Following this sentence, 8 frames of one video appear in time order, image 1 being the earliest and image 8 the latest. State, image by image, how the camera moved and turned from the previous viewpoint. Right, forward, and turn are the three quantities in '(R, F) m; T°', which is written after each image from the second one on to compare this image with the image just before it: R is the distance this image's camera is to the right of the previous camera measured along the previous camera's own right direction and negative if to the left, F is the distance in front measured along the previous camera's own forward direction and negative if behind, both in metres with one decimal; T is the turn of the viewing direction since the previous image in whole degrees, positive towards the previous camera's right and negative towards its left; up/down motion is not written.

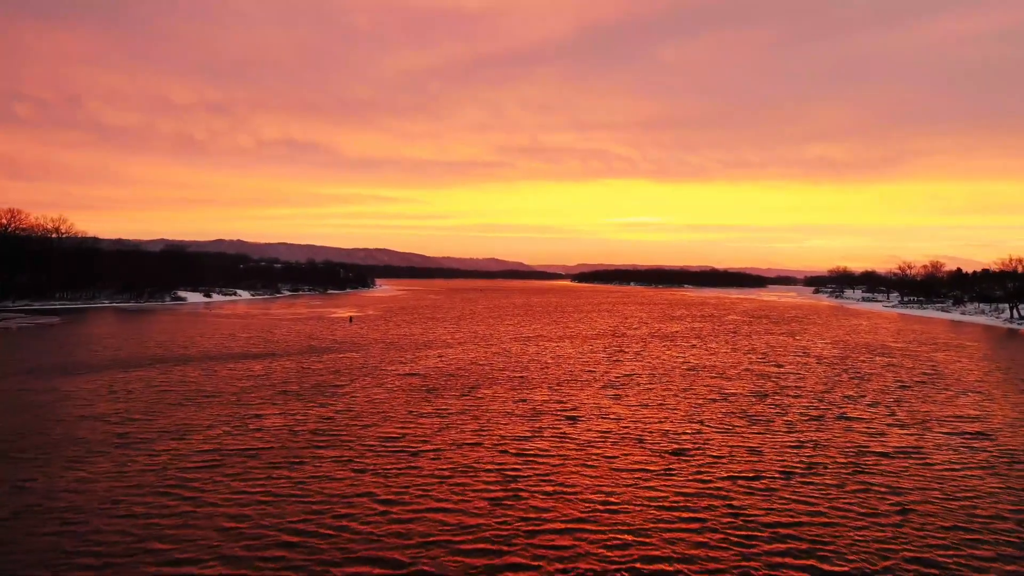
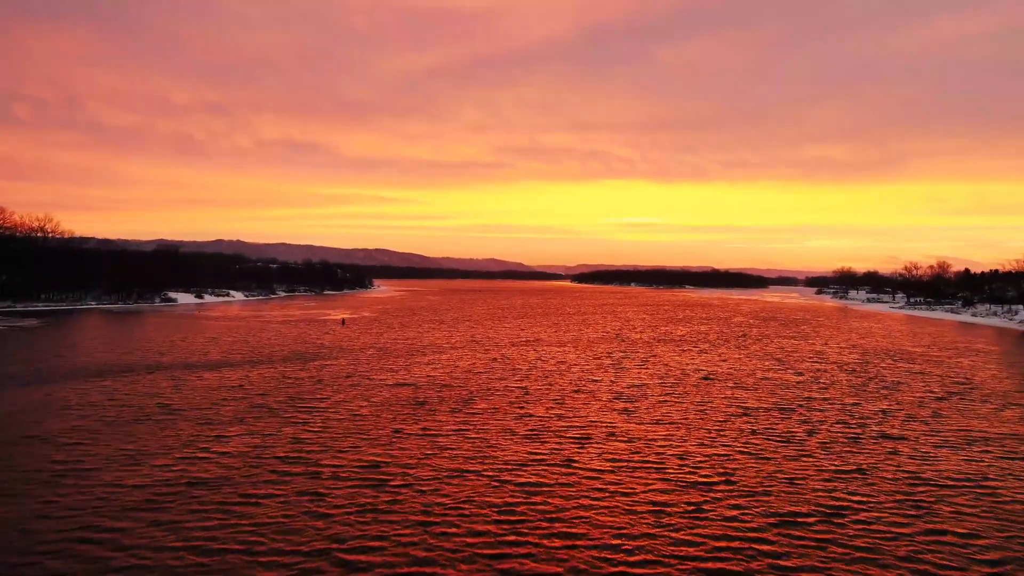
(+0.1, +3.0) m; 0°
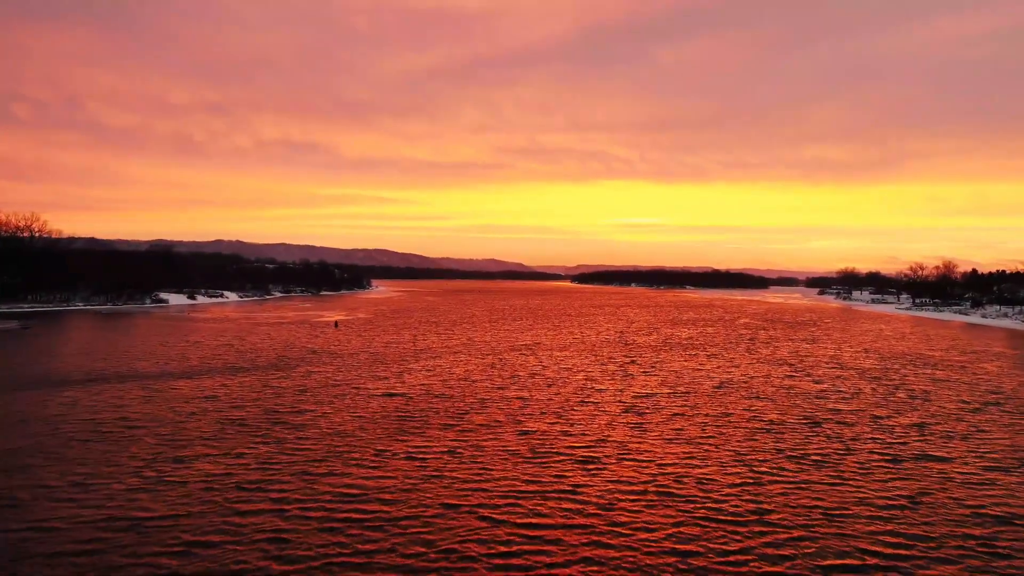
(0.0, +2.6) m; 0°
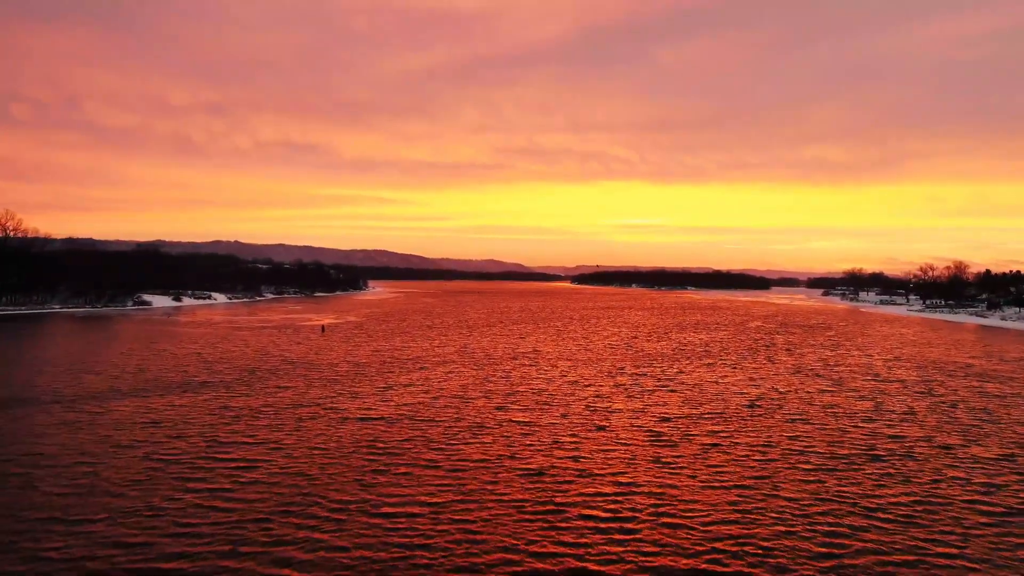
(0.0, +4.9) m; 0°
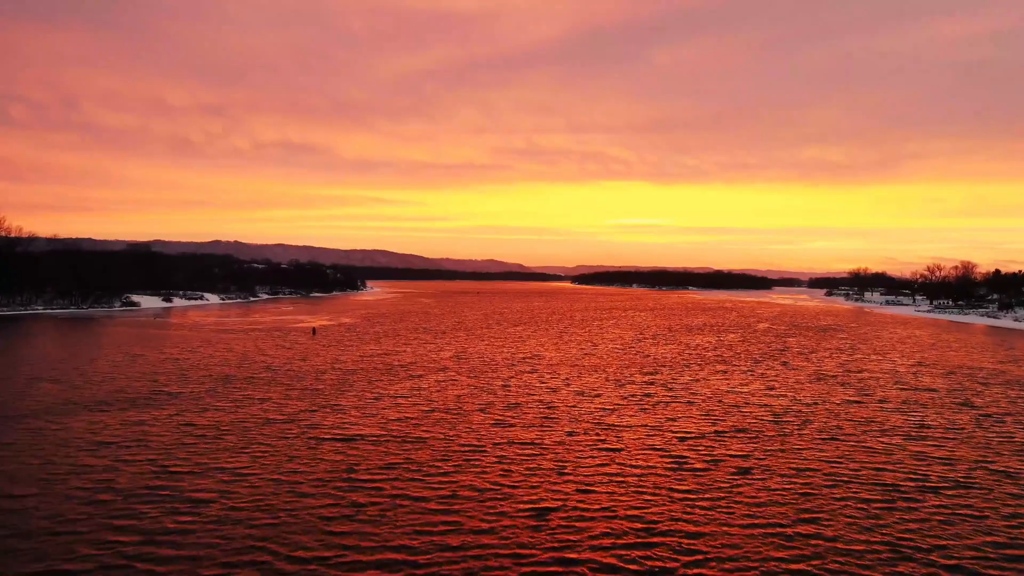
(0.0, +3.2) m; 0°
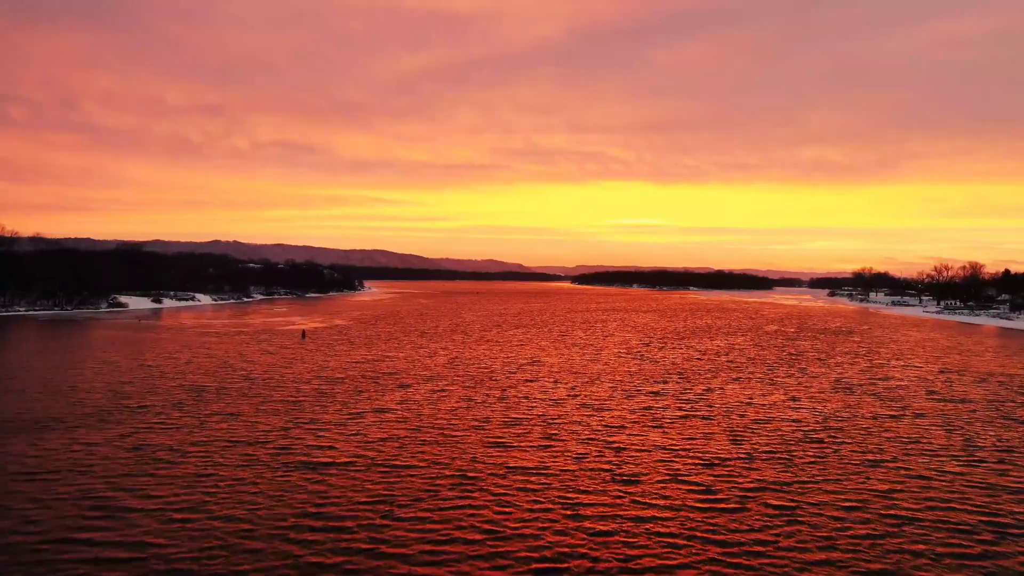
(0.0, +3.1) m; 0°
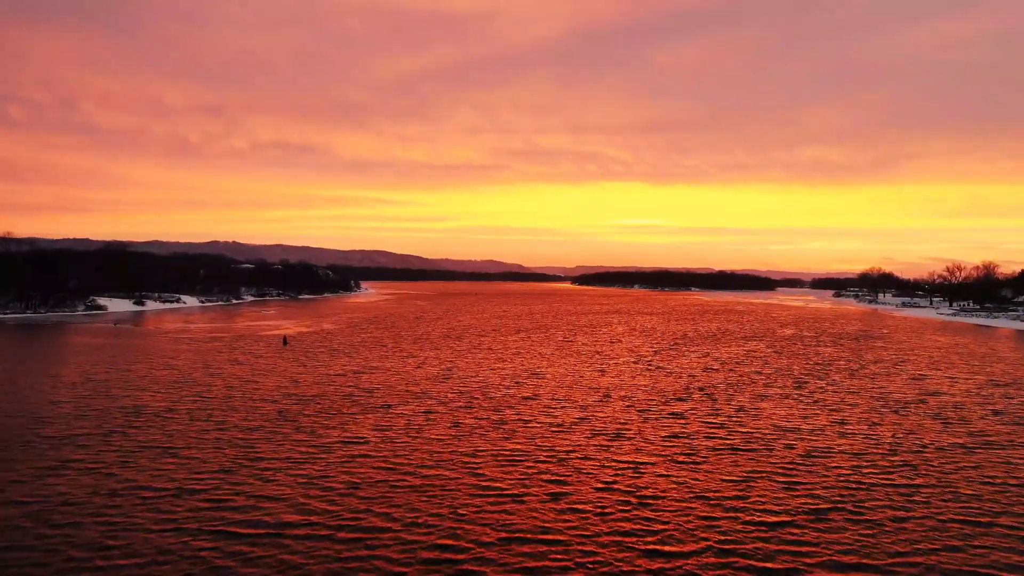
(0.0, +4.9) m; 0°
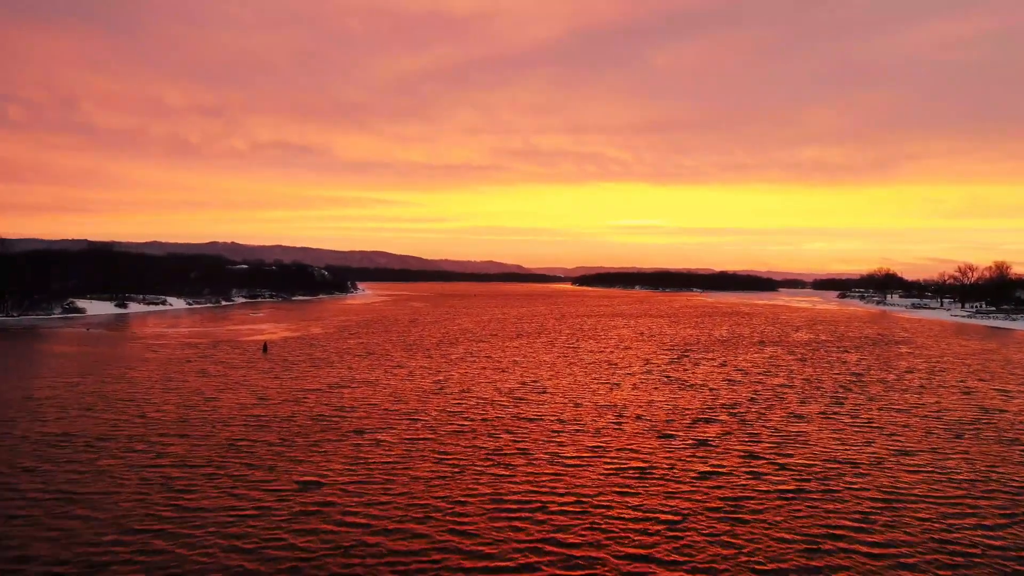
(0.0, +4.5) m; 0°
